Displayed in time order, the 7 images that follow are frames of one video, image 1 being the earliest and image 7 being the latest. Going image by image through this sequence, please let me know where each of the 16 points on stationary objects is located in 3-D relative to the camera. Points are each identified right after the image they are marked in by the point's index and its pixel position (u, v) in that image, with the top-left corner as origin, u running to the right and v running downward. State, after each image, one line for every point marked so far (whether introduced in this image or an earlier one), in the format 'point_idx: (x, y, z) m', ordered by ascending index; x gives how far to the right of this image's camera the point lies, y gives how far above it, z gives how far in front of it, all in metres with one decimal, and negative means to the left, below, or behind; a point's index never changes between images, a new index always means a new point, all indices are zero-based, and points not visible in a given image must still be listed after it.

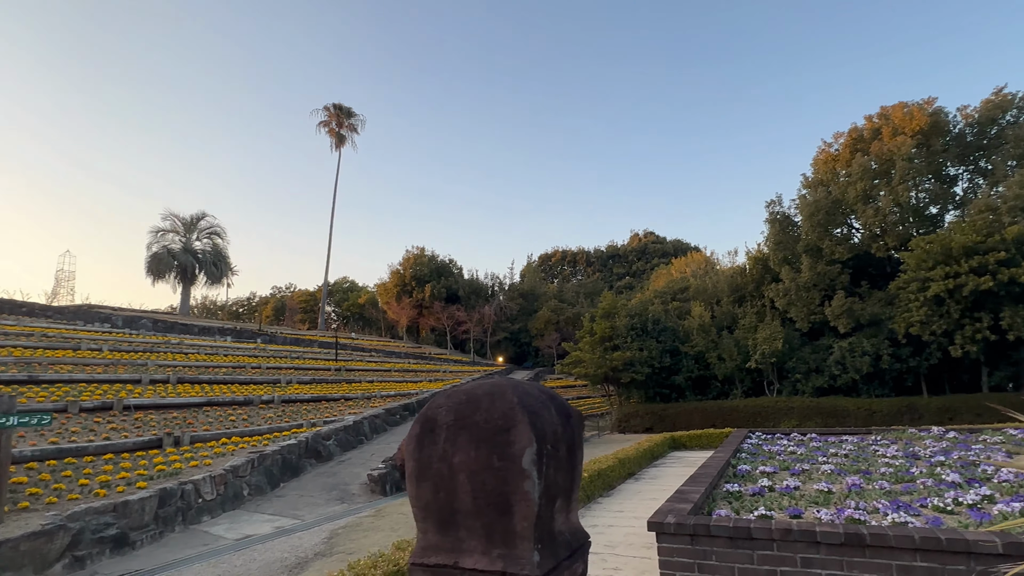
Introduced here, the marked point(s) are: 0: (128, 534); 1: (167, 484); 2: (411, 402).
0: (-4.5, -2.9, +6.8) m
1: (-4.6, -2.6, +7.8) m
2: (-3.1, -3.5, +17.7) m
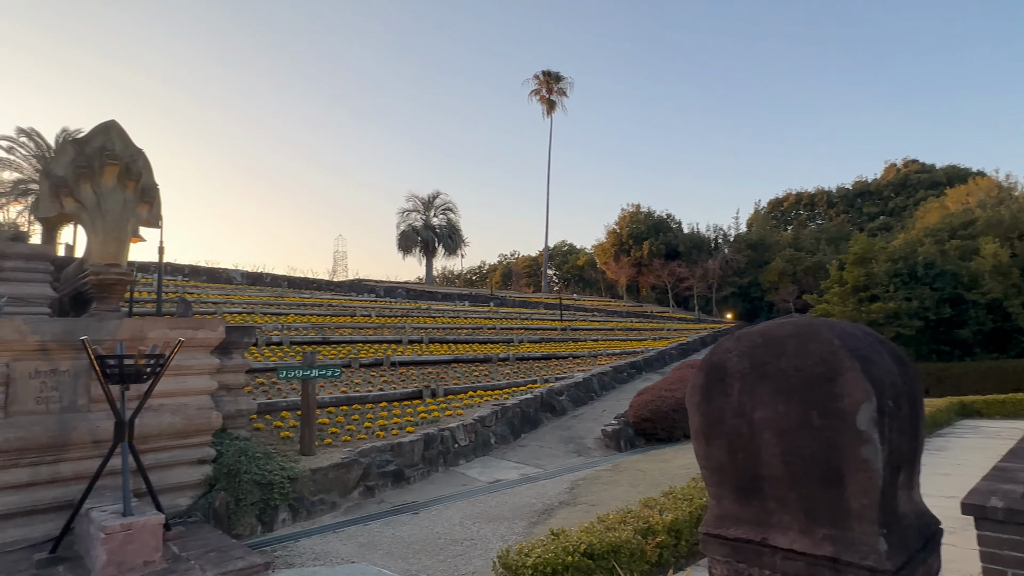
0: (-1.5, -2.5, +7.9) m
1: (-1.2, -2.2, +8.8) m
2: (+3.8, -2.2, +17.5) m
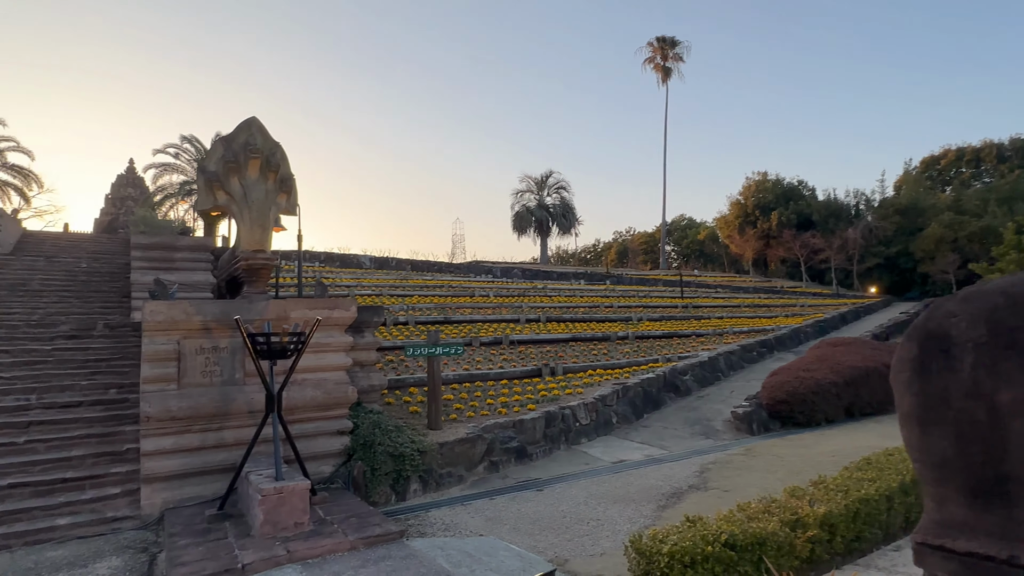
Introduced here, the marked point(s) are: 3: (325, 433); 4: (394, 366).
0: (+0.2, -2.2, +8.0) m
1: (+0.6, -1.8, +8.8) m
2: (+7.2, -1.4, +16.4) m
3: (-2.0, -1.5, +6.1) m
4: (-2.0, -1.3, +10.0) m
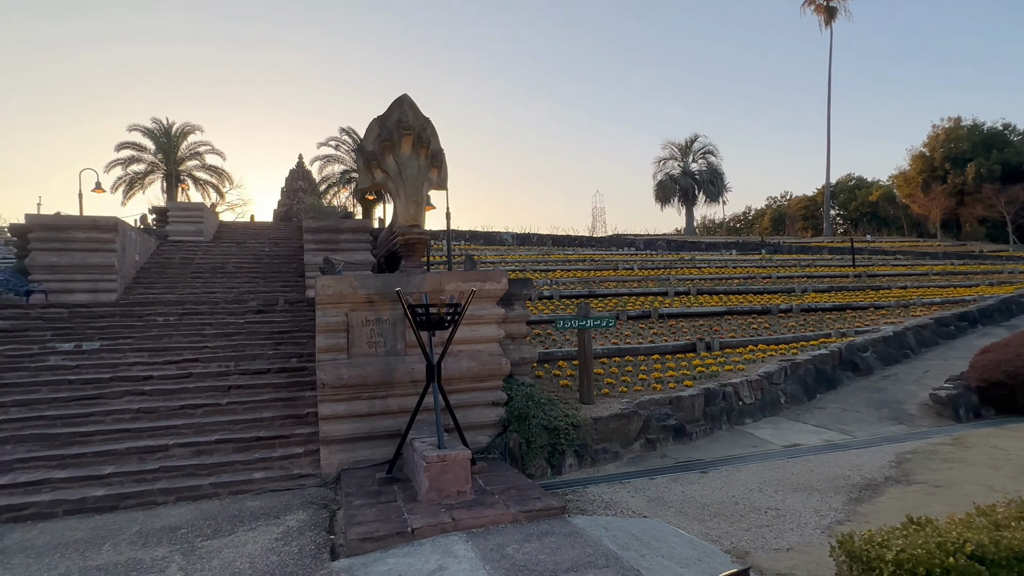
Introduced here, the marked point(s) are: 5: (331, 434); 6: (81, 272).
0: (+2.2, -1.8, +7.5) m
1: (+2.8, -1.4, +8.2) m
2: (+11.0, -0.5, +13.9) m
3: (-0.3, -1.2, +6.1) m
4: (+0.5, -0.9, +10.0) m
5: (-1.8, -1.4, +5.7) m
6: (-9.1, +0.3, +12.2) m
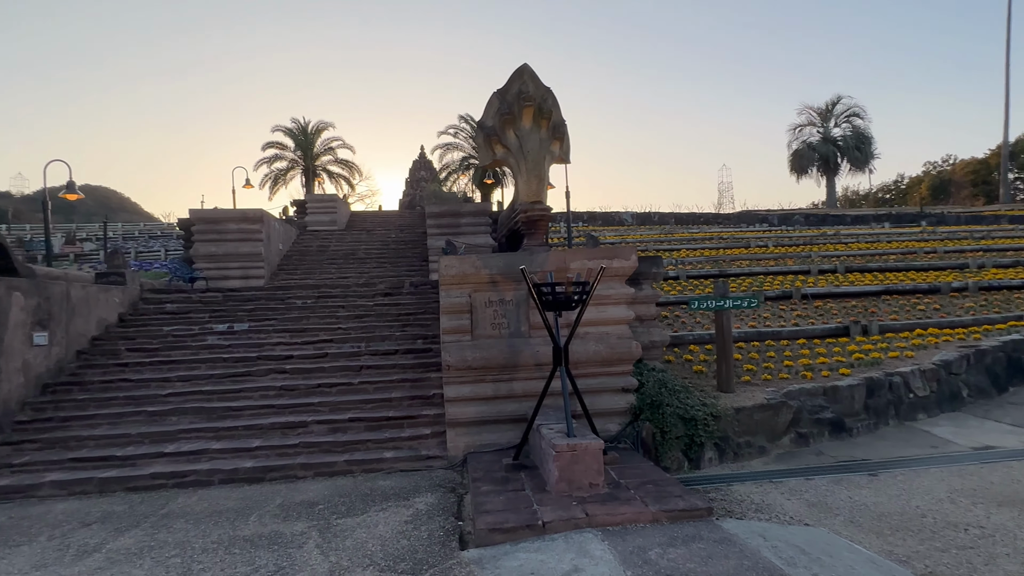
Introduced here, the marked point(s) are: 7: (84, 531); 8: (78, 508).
0: (+3.8, -1.5, +6.6) m
1: (+4.4, -1.1, +7.1) m
2: (+13.7, 0.0, +11.1) m
3: (+1.0, -1.0, +5.7) m
4: (+2.6, -0.5, +9.4) m
5: (-0.5, -1.2, +5.6) m
6: (-6.4, +0.6, +13.4) m
7: (-3.1, -1.8, +4.3) m
8: (-3.6, -1.8, +4.9) m
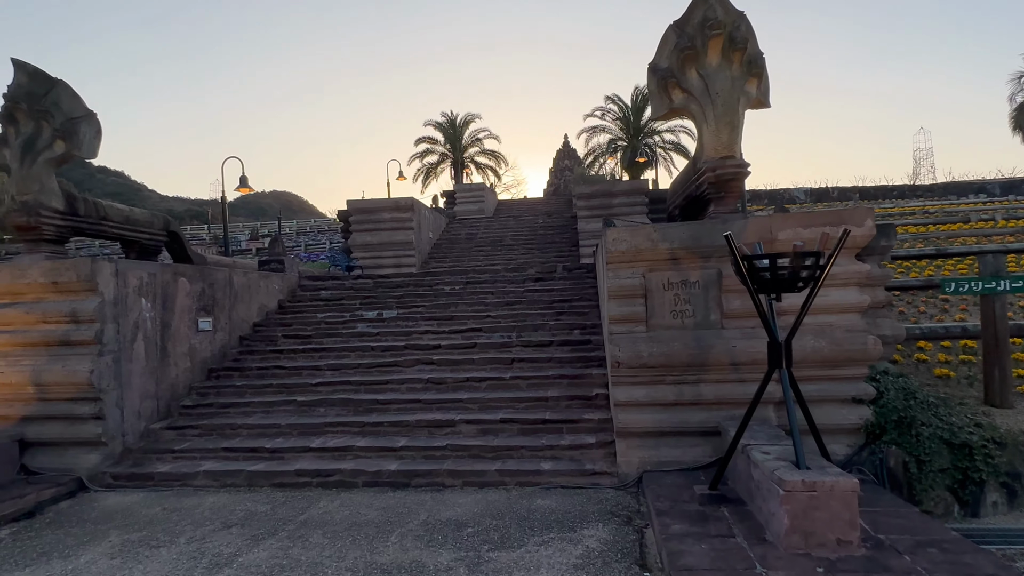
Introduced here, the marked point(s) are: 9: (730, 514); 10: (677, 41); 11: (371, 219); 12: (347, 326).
0: (+5.3, -1.3, +4.4) m
1: (+6.1, -0.8, +4.8) m
2: (+16.0, +0.4, +6.4) m
3: (+2.4, -0.8, +4.3) m
4: (+4.8, -0.3, +7.4) m
5: (+0.9, -1.1, +4.5) m
6: (-2.9, +0.9, +13.5) m
7: (-1.9, -1.7, +3.9) m
8: (-2.3, -1.7, +4.6) m
9: (+1.3, -1.4, +3.5) m
10: (+1.4, +2.2, +5.0) m
11: (-3.3, +1.6, +13.6) m
12: (-2.1, -0.5, +7.5) m
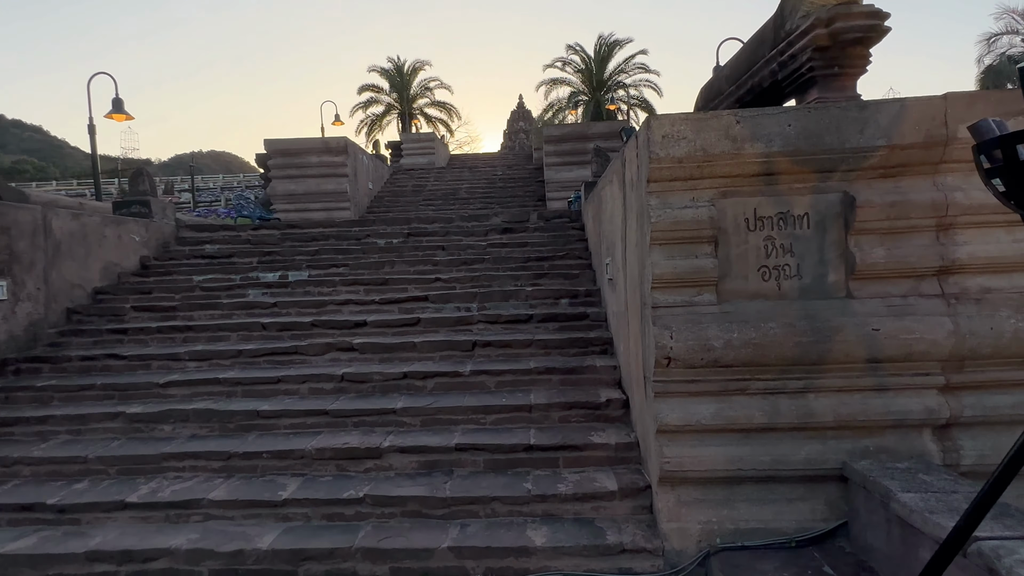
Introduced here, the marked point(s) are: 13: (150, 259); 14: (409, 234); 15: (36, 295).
0: (+5.2, -1.0, +2.8) m
1: (+5.9, -0.5, +3.2) m
2: (+15.7, +0.7, +5.6) m
3: (+2.3, -0.6, +2.4) m
4: (+4.5, +0.1, +5.7) m
5: (+0.8, -0.8, +2.6) m
6: (-3.7, +1.7, +11.1) m
7: (-2.0, -1.4, +1.7) m
8: (-2.4, -1.4, +2.4) m
9: (+1.2, -1.1, +1.6) m
10: (+1.3, +2.5, +2.9) m
11: (-4.2, +2.4, +11.1) m
12: (-2.5, -0.1, +5.2) m
13: (-3.7, +0.3, +6.0) m
14: (-1.2, +0.6, +6.7) m
15: (-3.8, -0.1, +4.7) m
